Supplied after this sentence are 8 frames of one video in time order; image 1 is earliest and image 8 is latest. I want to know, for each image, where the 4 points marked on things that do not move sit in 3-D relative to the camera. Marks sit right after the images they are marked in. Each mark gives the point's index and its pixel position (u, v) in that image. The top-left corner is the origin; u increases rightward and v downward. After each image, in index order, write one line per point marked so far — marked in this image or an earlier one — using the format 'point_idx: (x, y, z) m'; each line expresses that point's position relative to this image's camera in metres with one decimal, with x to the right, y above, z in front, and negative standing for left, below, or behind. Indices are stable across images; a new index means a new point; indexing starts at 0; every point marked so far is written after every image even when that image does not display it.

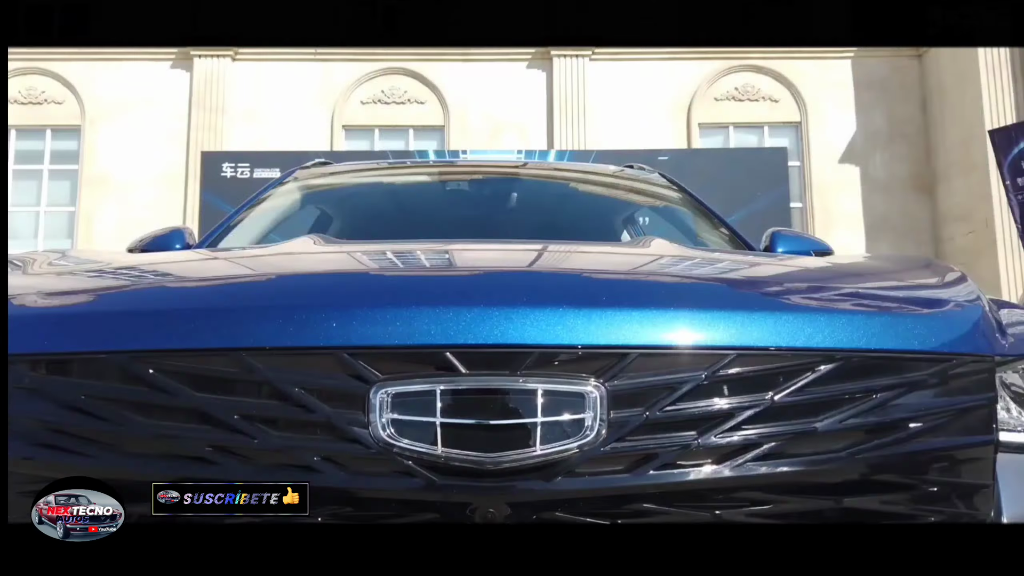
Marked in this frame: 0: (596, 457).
0: (+0.1, -0.2, +0.9) m
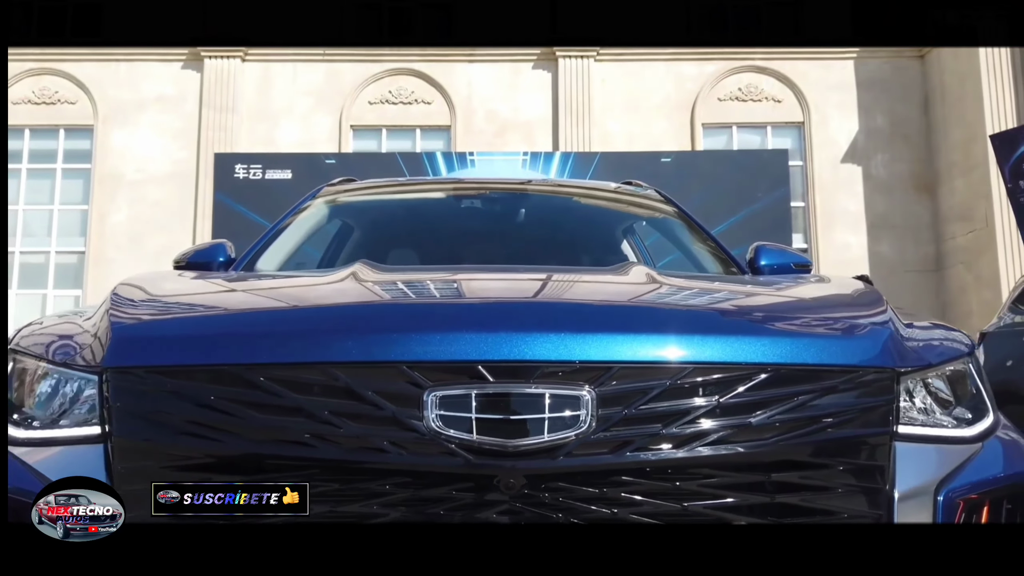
0: (+0.1, -0.2, +1.1) m
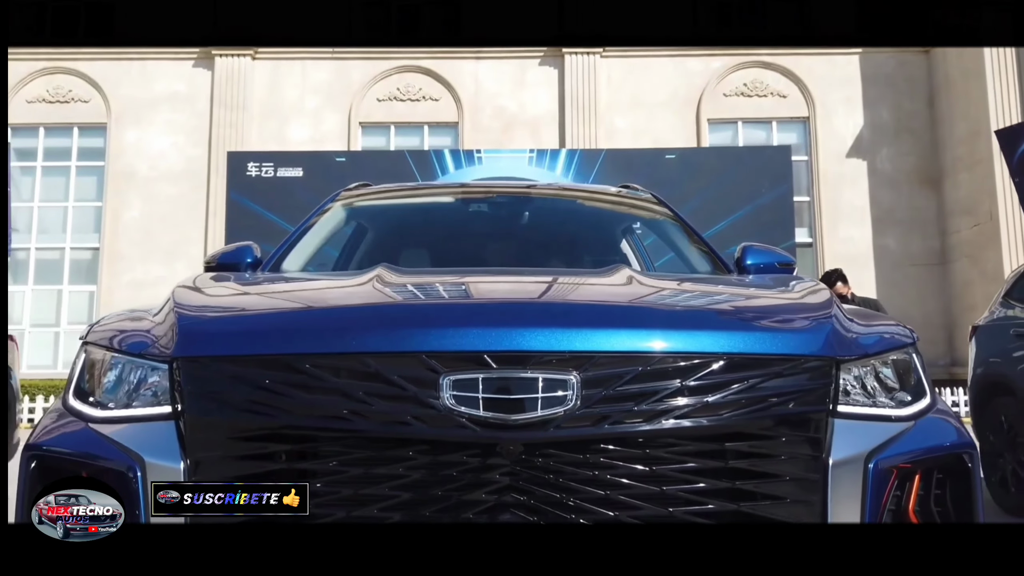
0: (+0.1, -0.2, +1.4) m
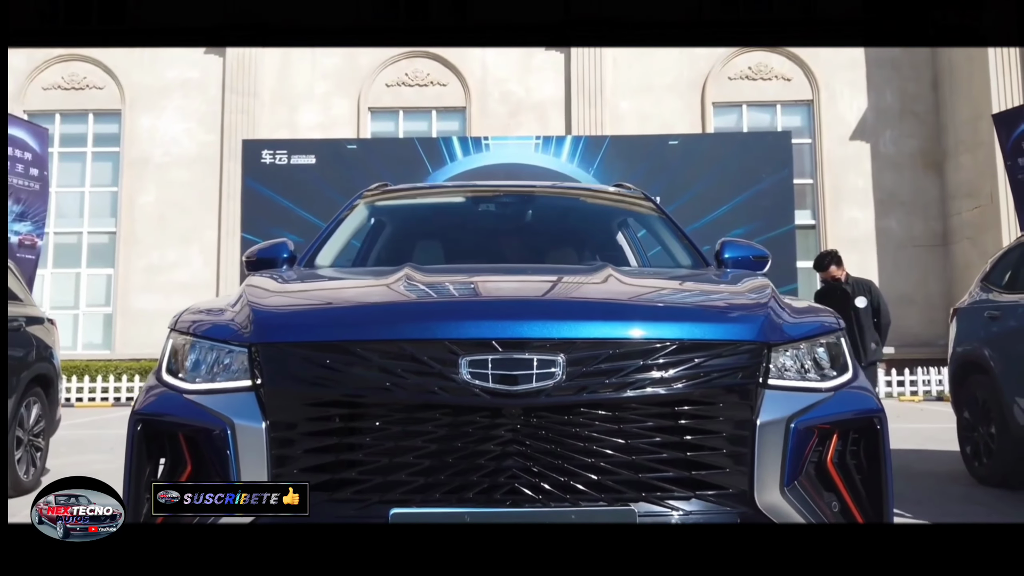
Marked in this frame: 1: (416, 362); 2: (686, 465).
0: (+0.1, -0.2, +1.7) m
1: (-0.2, -0.2, +1.7) m
2: (+0.4, -0.4, +1.7) m
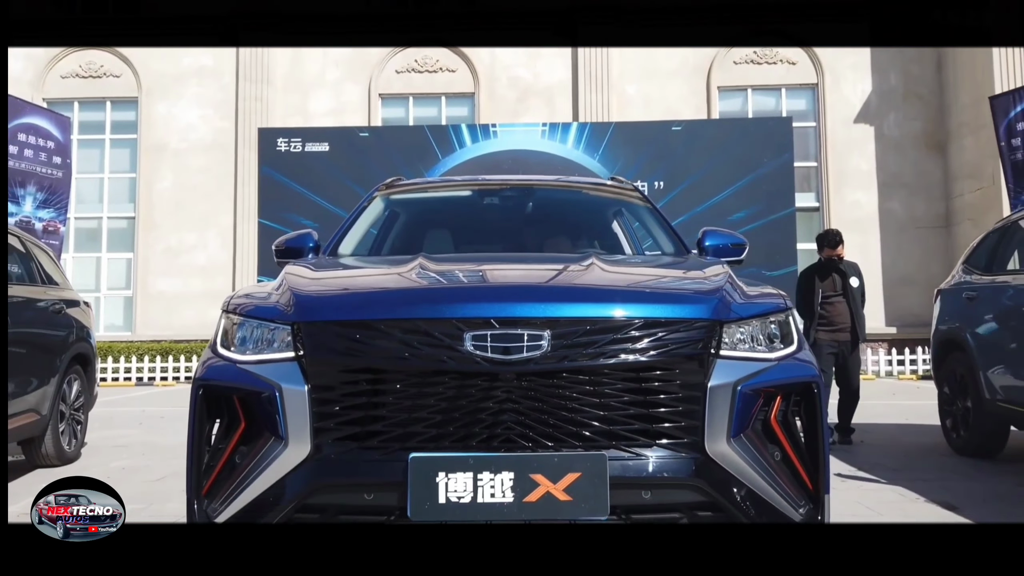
0: (+0.1, -0.2, +2.1) m
1: (-0.2, -0.1, +2.1) m
2: (+0.4, -0.3, +2.1) m
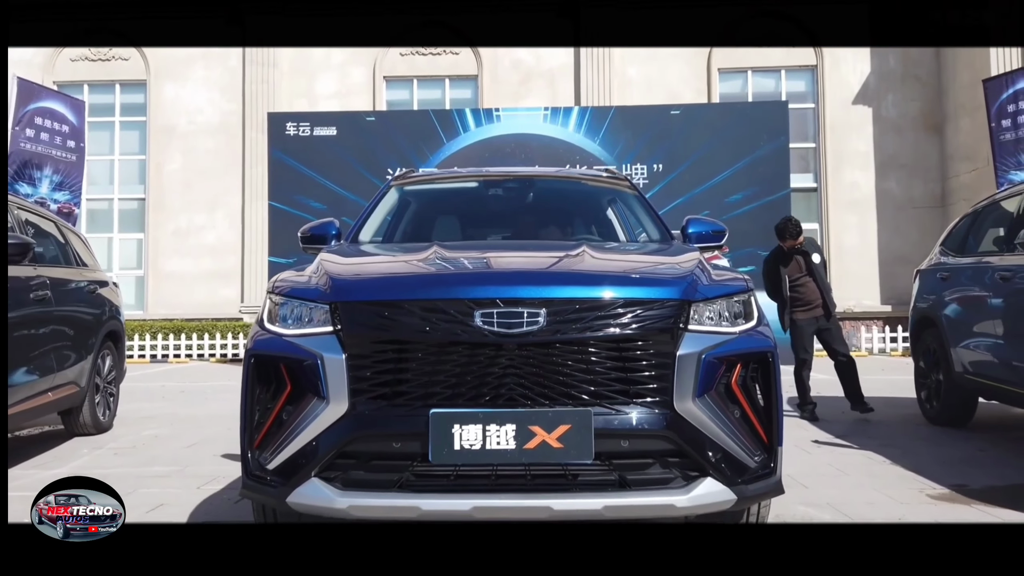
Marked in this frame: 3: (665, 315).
0: (+0.1, -0.1, +2.5) m
1: (-0.2, -0.1, +2.5) m
2: (+0.4, -0.3, +2.5) m
3: (+0.5, -0.1, +2.5) m
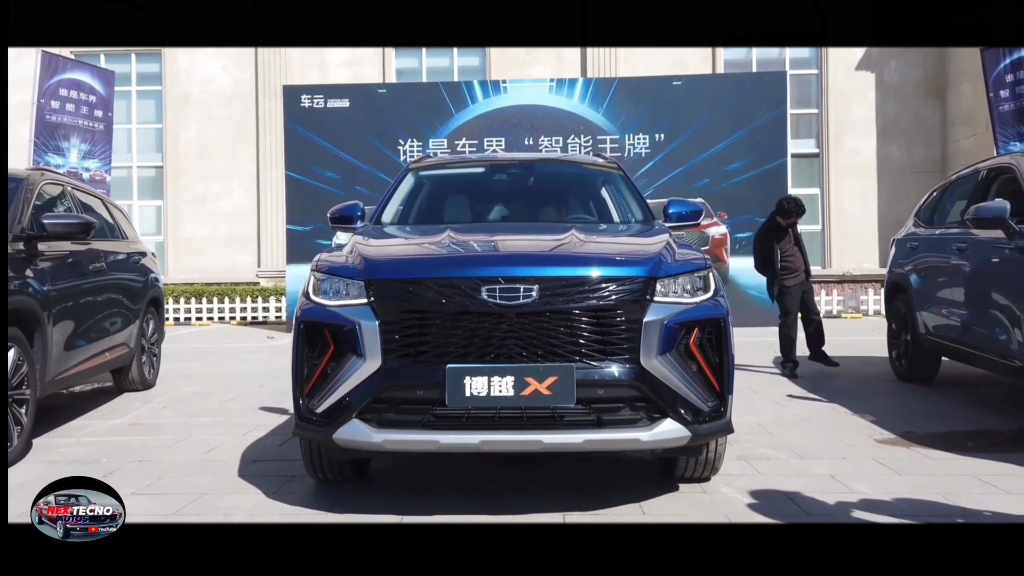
0: (+0.1, -0.1, +3.1) m
1: (-0.2, 0.0, +3.1) m
2: (+0.4, -0.2, +3.1) m
3: (+0.5, 0.0, +3.1) m
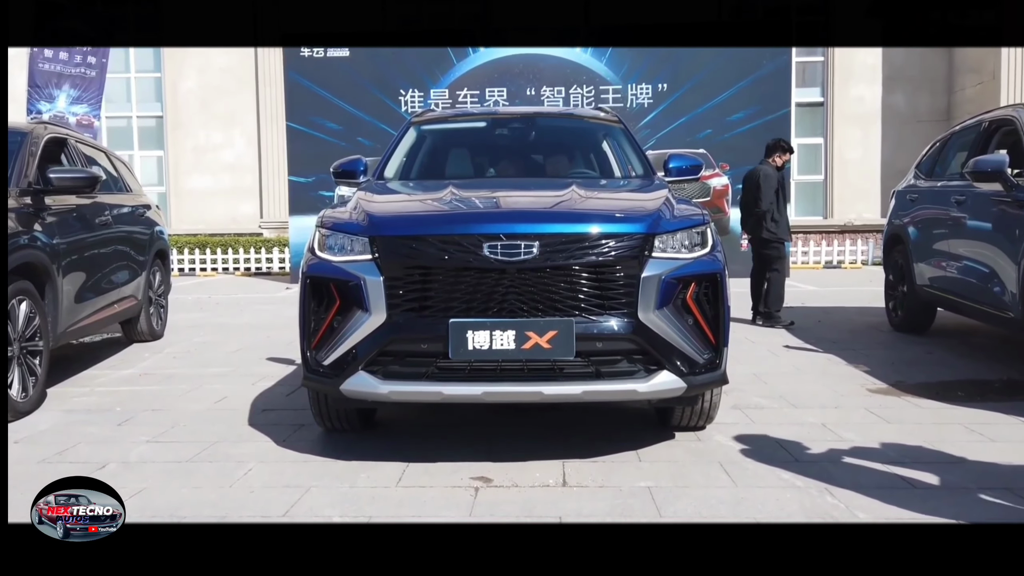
0: (+0.1, +0.1, +3.2) m
1: (-0.2, +0.2, +3.1) m
2: (+0.4, 0.0, +3.2) m
3: (+0.5, +0.2, +3.2) m
